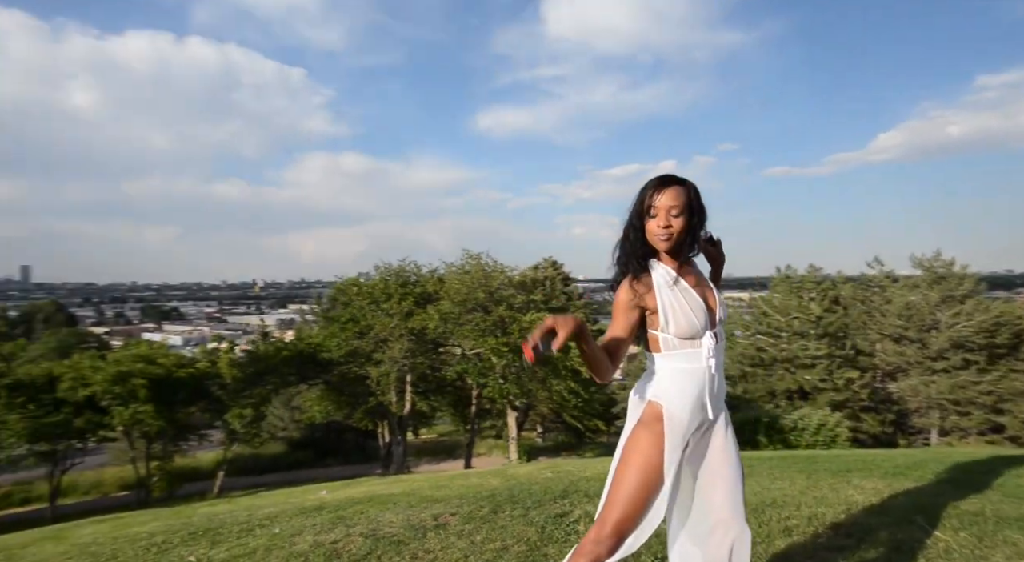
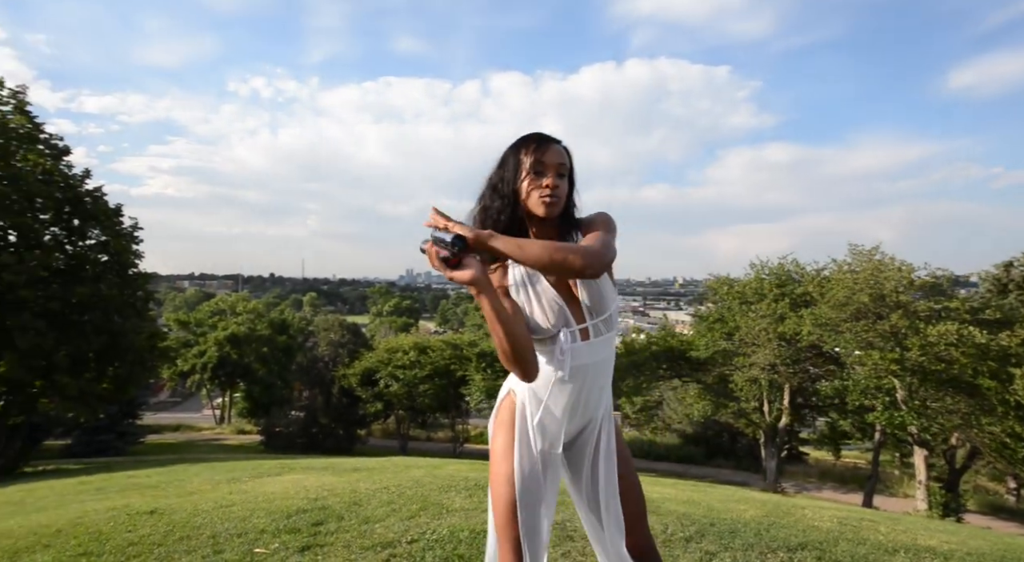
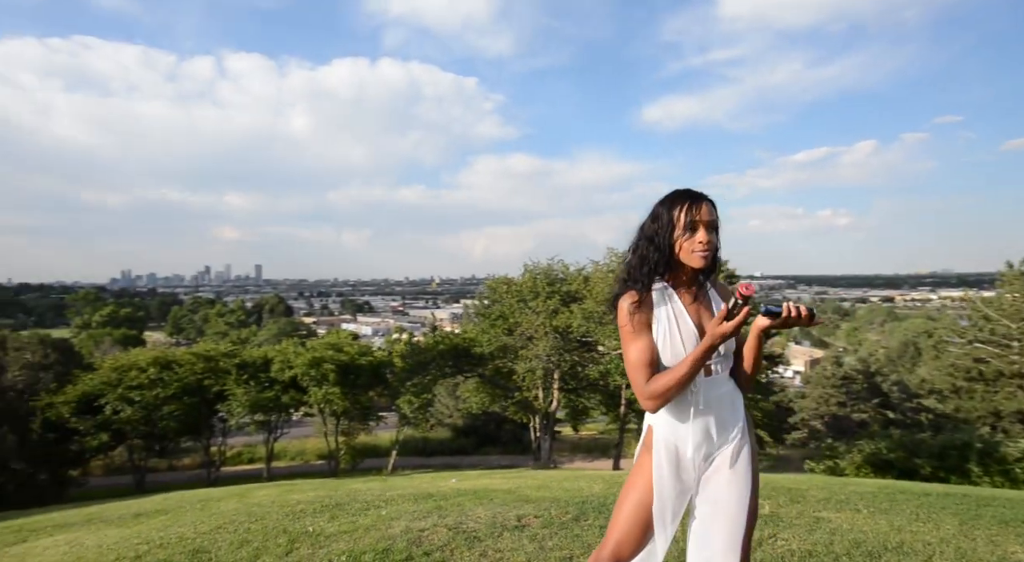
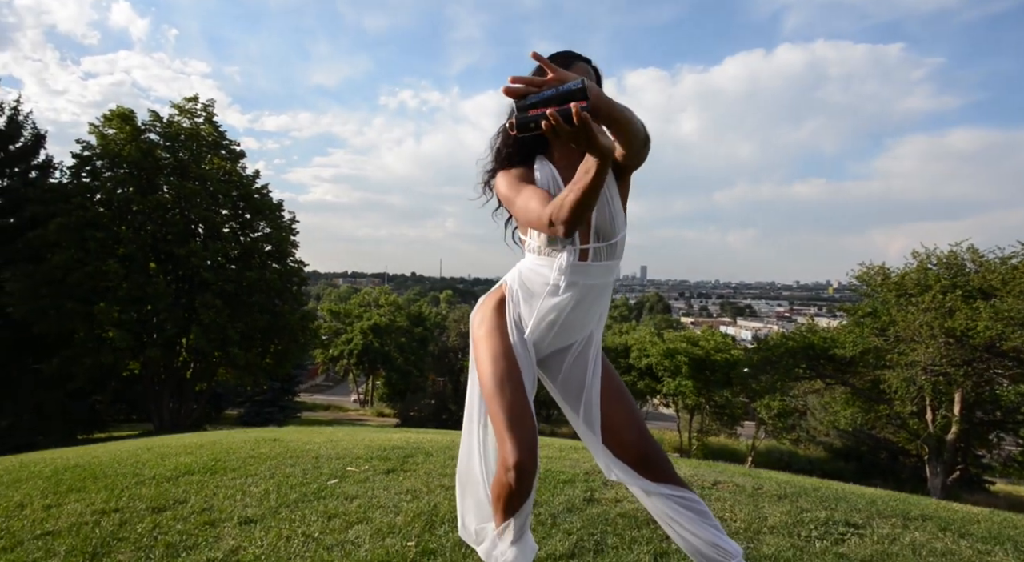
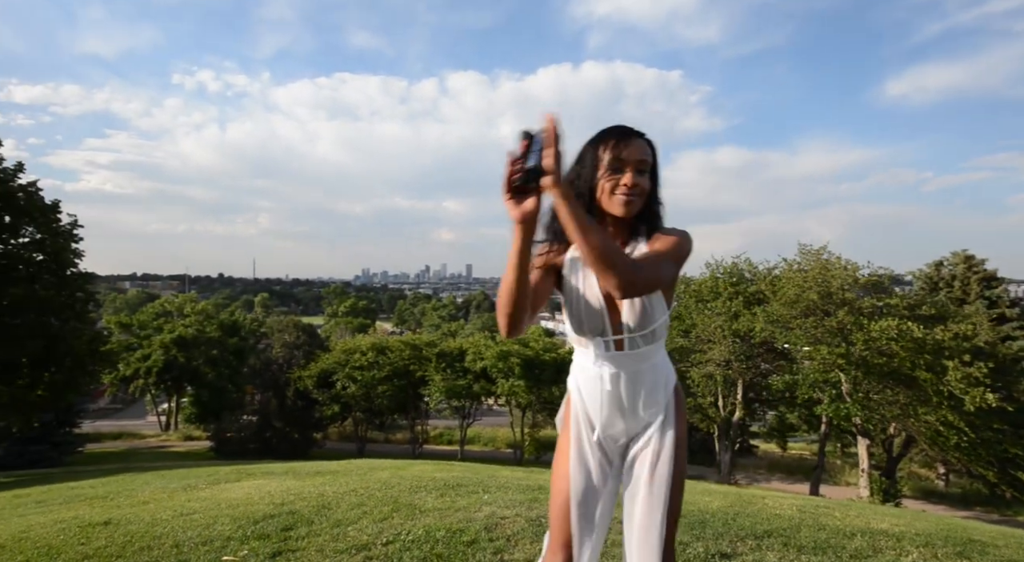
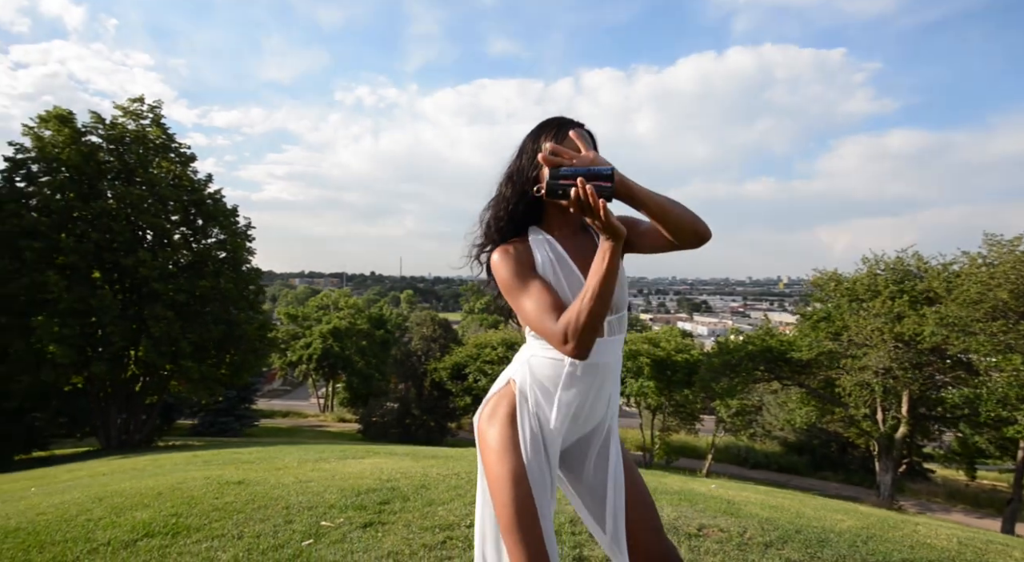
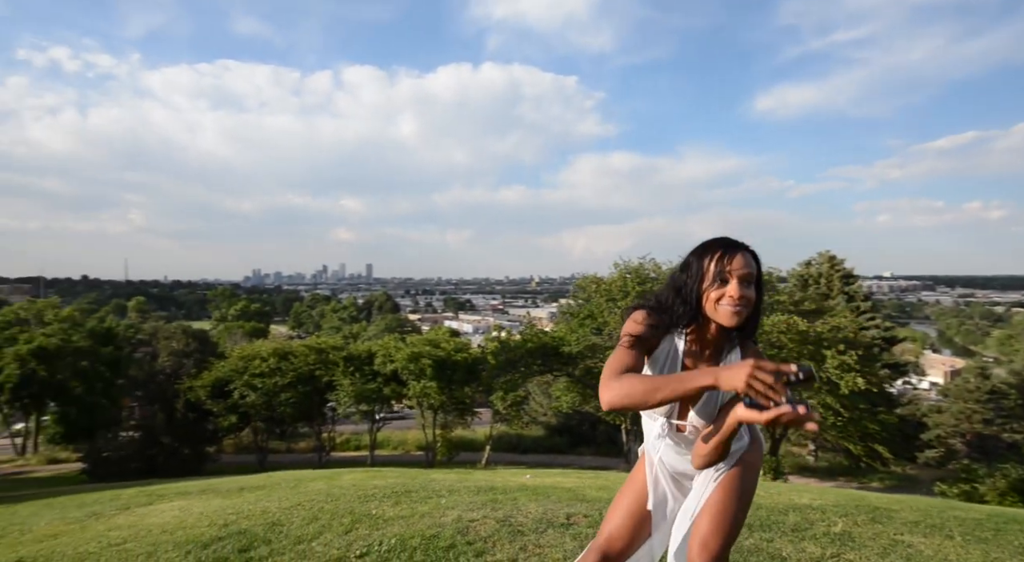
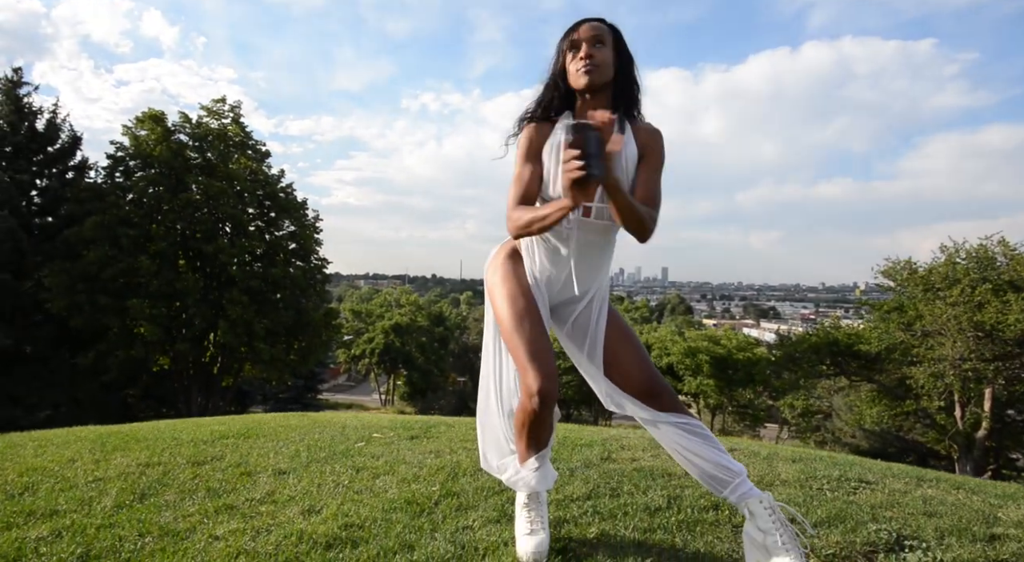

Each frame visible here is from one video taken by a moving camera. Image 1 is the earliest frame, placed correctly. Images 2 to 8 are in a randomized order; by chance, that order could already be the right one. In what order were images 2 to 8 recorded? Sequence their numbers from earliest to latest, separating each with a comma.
3, 7, 5, 2, 6, 4, 8
